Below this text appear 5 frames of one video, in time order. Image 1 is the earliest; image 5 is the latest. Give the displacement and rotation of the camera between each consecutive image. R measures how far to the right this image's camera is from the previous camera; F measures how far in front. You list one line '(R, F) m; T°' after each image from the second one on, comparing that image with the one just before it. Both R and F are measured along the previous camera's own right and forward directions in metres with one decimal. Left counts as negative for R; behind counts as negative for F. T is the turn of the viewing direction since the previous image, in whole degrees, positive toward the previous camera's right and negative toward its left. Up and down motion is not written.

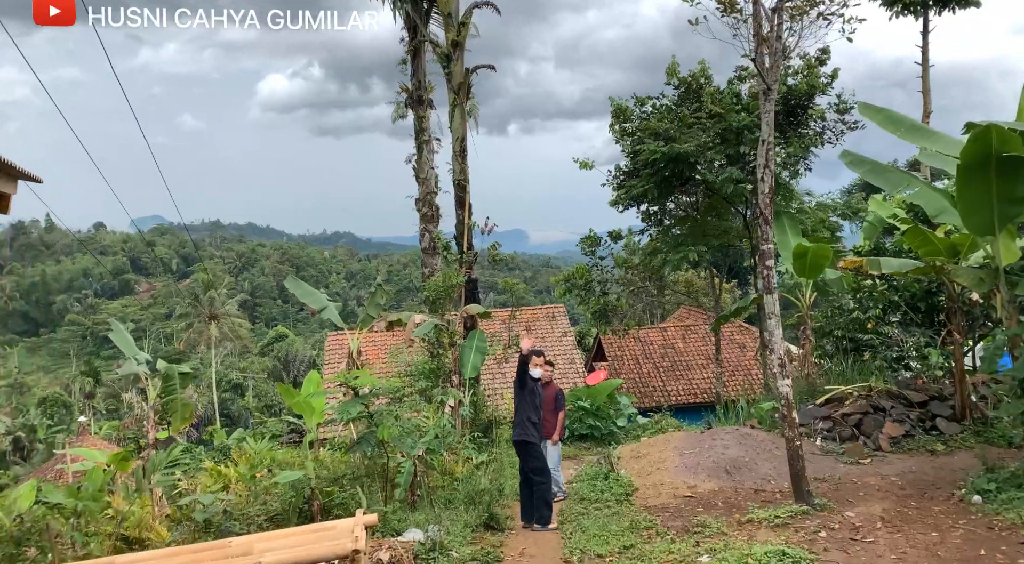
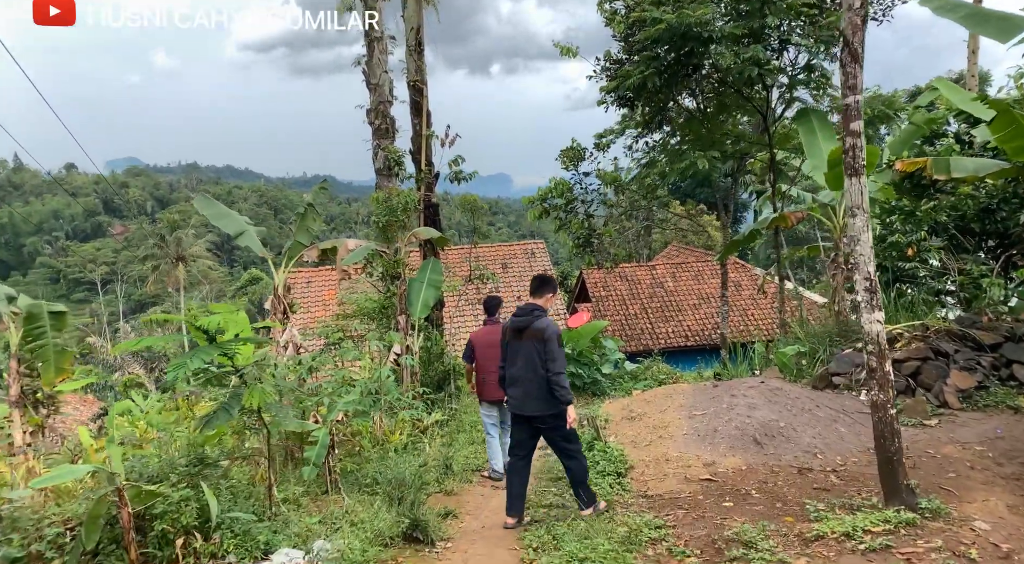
(+0.2, +2.4) m; +1°
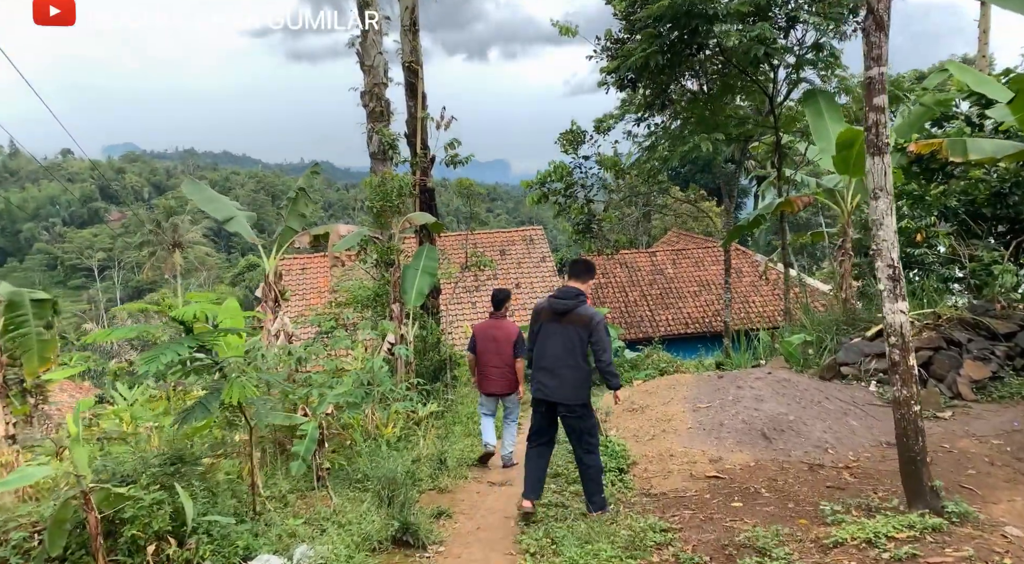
(0.0, +0.3) m; 0°
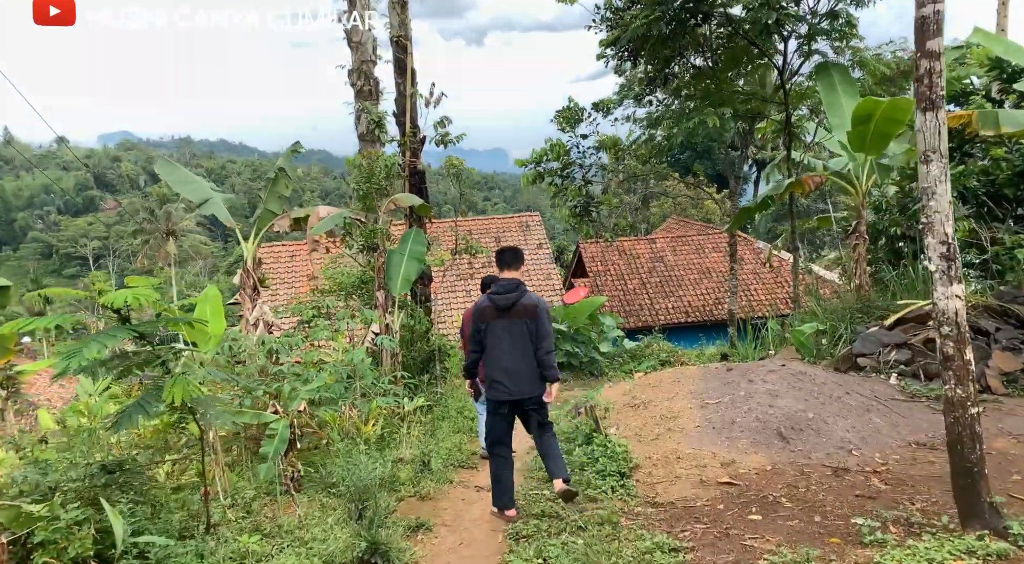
(0.0, +0.6) m; 0°
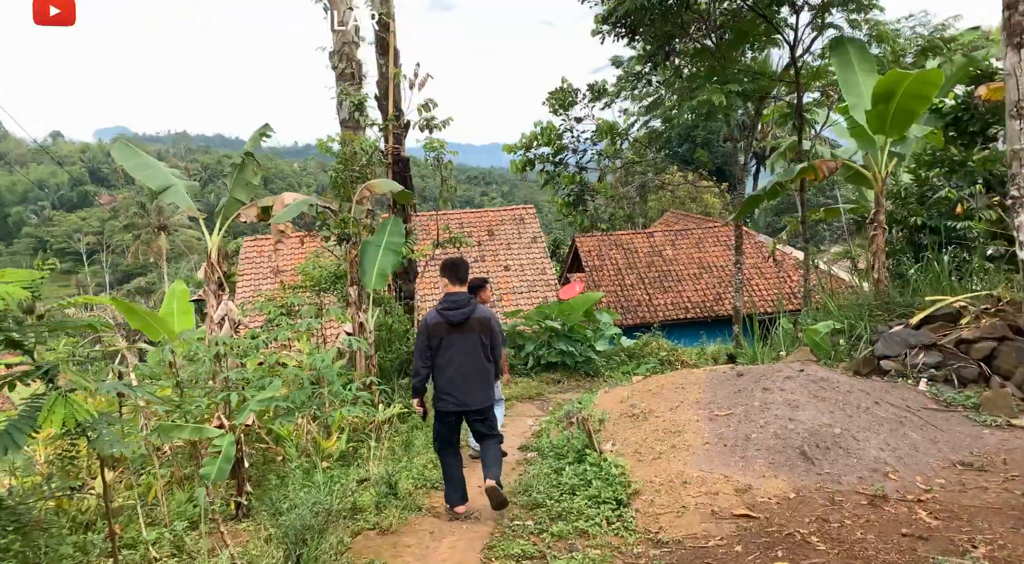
(+0.1, +0.8) m; 0°
